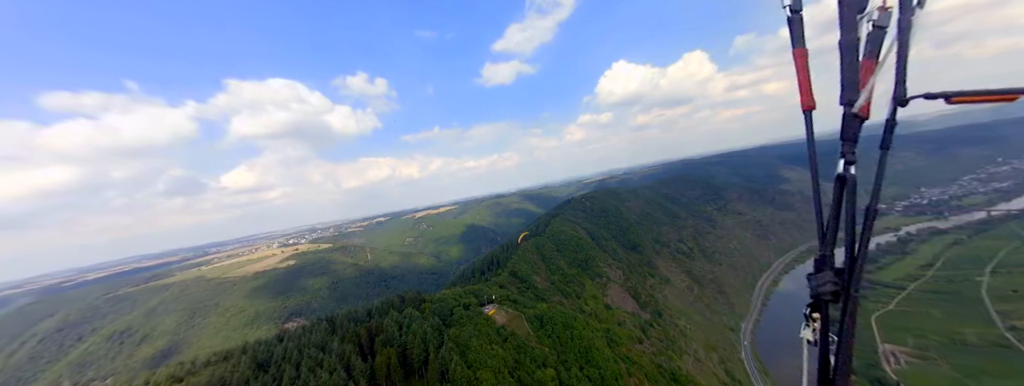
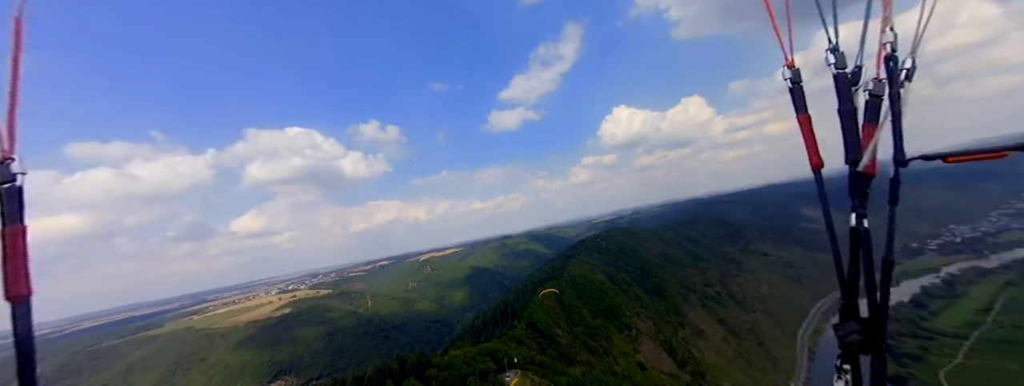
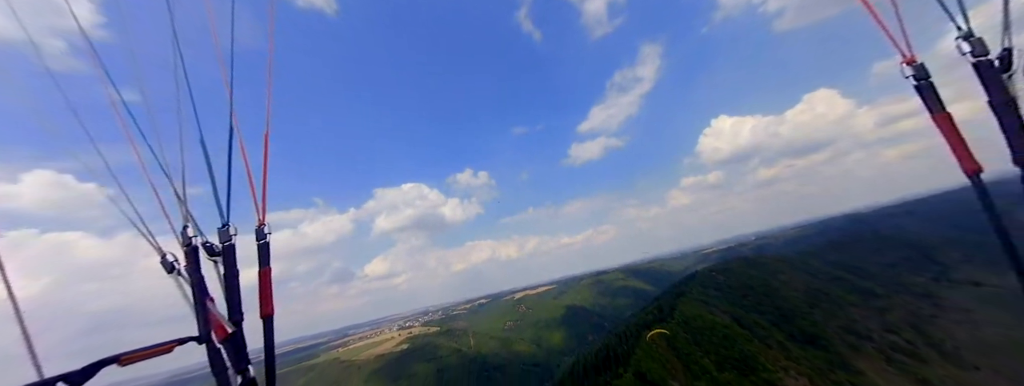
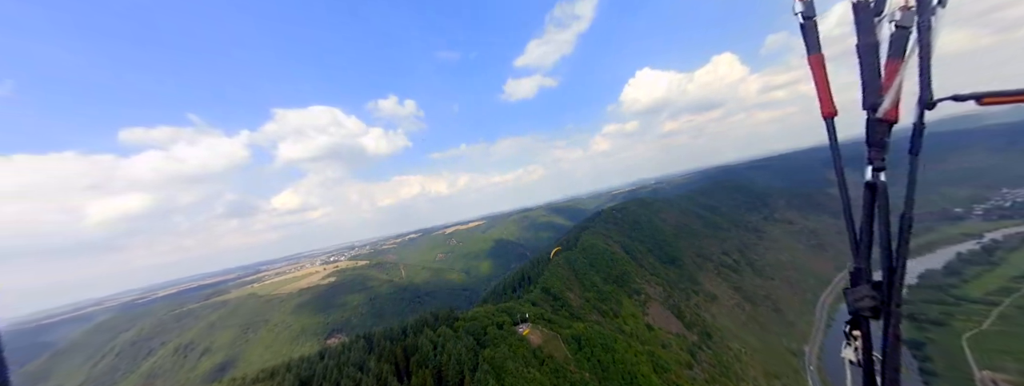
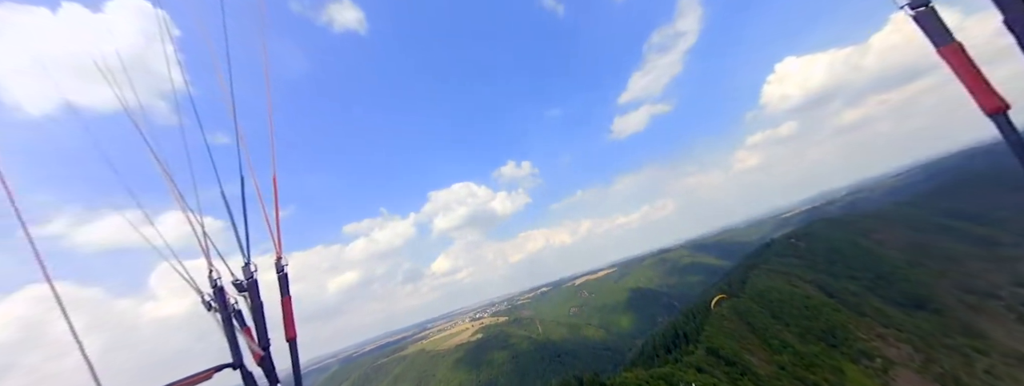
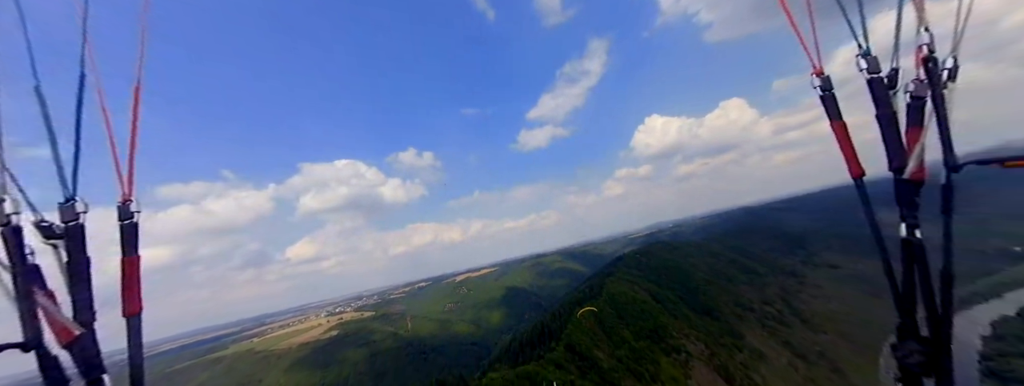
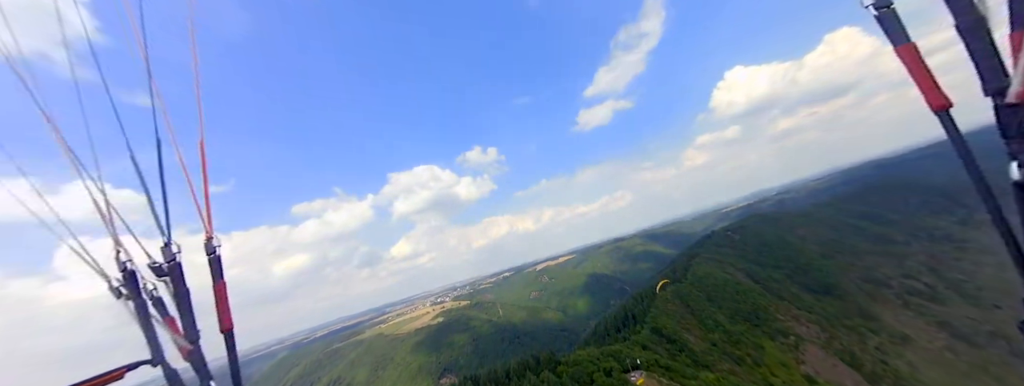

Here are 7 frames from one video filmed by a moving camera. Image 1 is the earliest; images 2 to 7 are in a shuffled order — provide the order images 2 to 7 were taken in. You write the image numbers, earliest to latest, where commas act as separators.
4, 7, 5, 3, 6, 2
